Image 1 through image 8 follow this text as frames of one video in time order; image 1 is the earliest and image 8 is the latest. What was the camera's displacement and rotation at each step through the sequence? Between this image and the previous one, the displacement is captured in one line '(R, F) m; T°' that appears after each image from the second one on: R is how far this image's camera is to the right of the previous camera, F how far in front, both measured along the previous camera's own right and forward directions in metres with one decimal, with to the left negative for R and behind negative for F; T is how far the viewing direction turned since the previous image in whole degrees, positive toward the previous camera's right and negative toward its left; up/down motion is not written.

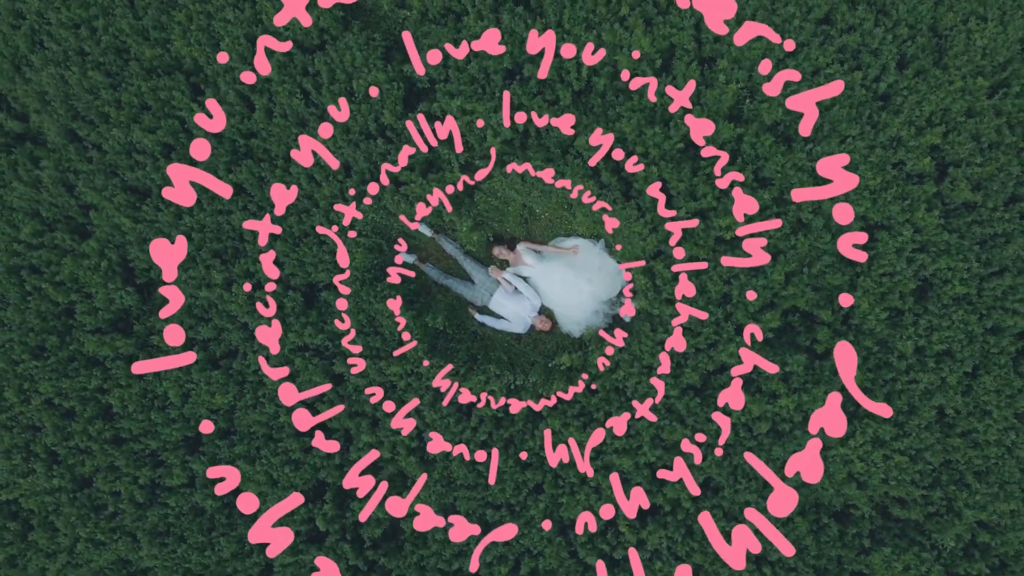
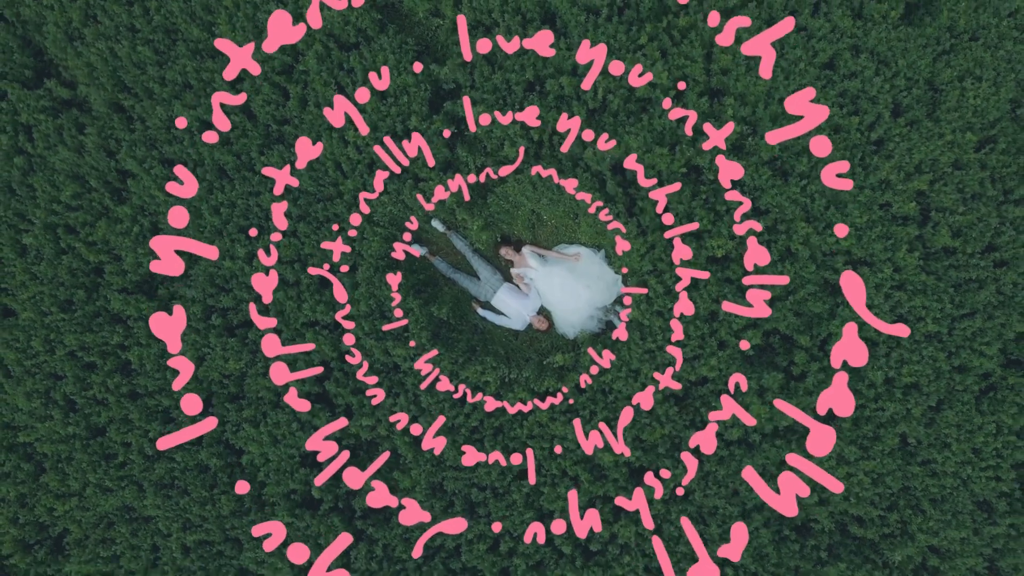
(0.0, -0.7) m; 0°
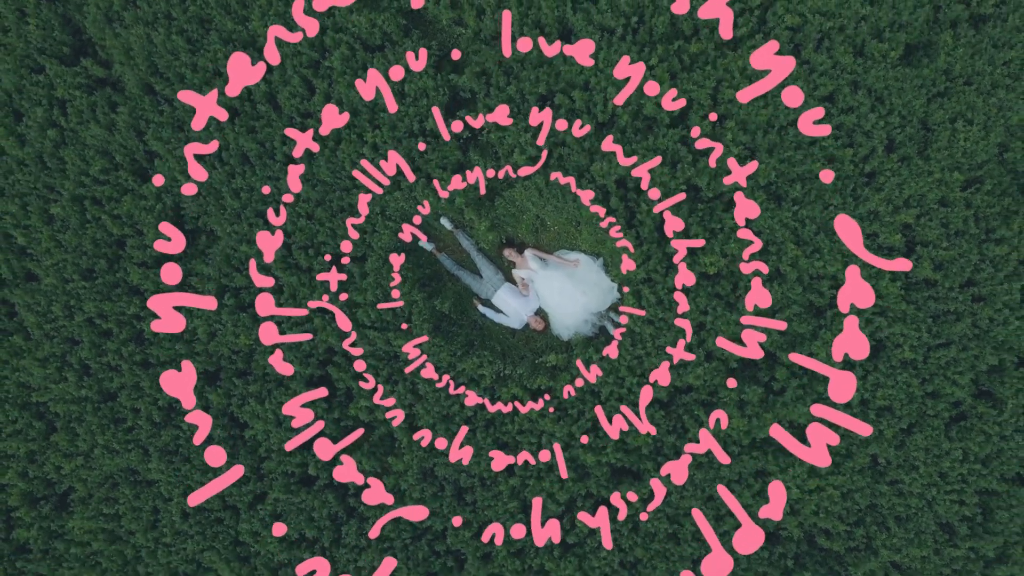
(0.0, -0.6) m; 0°
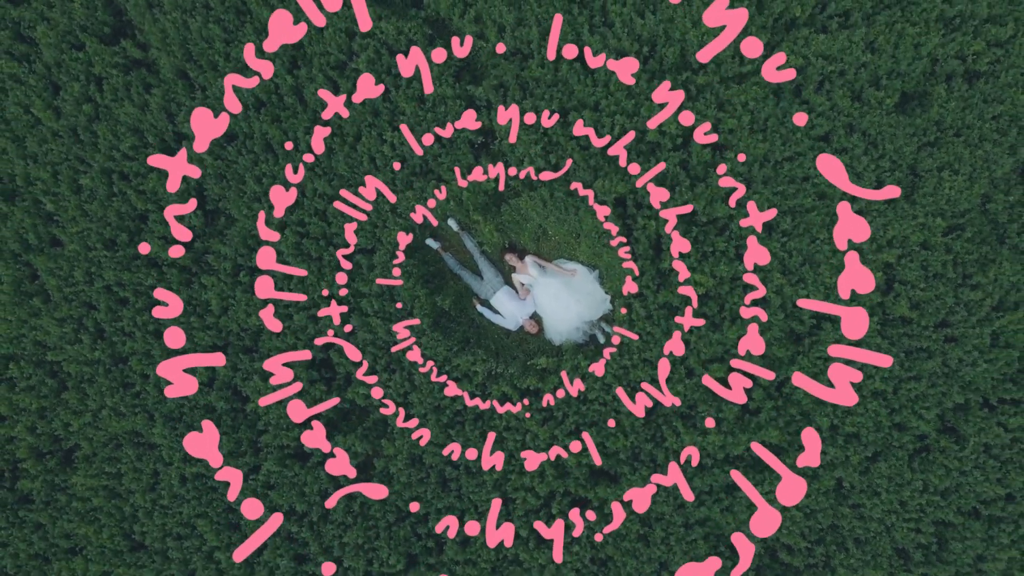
(+0.1, -0.6) m; 0°
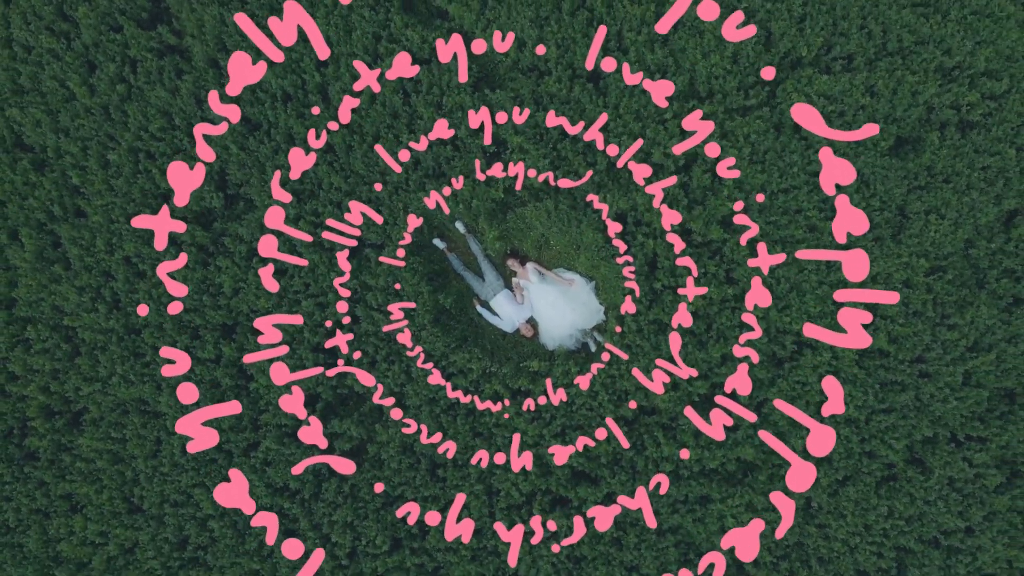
(+0.1, -0.6) m; 0°
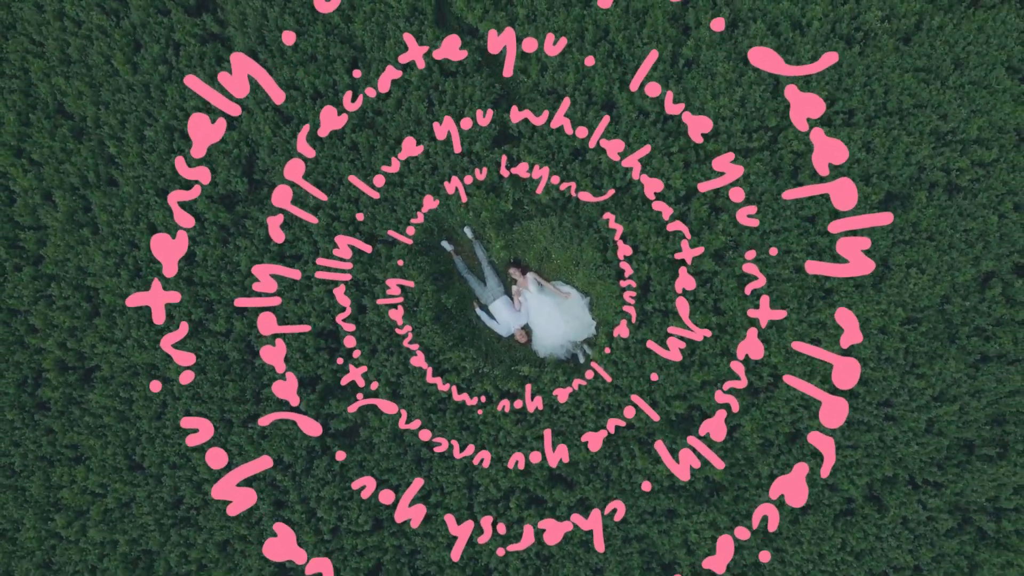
(+0.1, -0.7) m; 0°
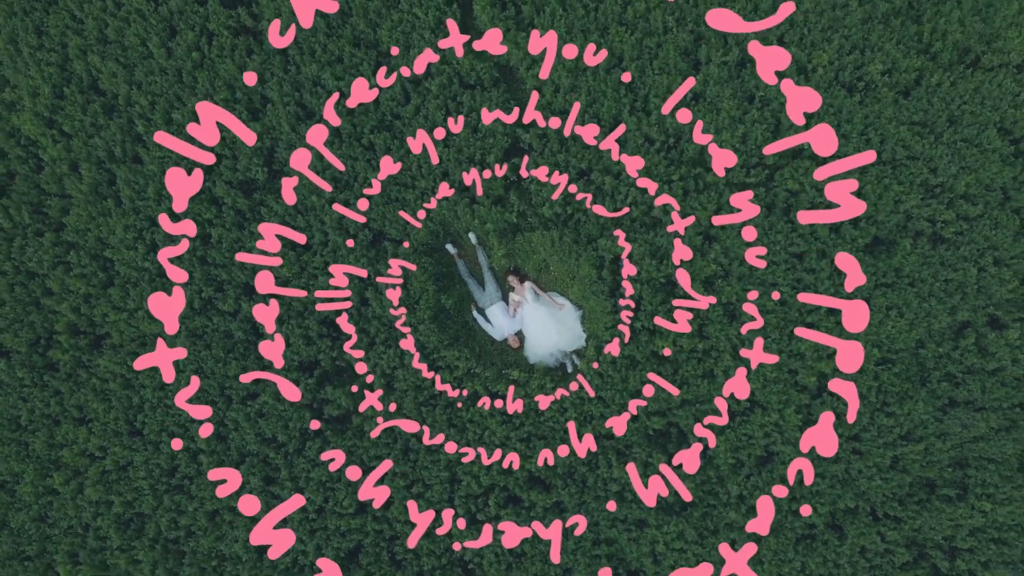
(+0.1, -0.6) m; 0°
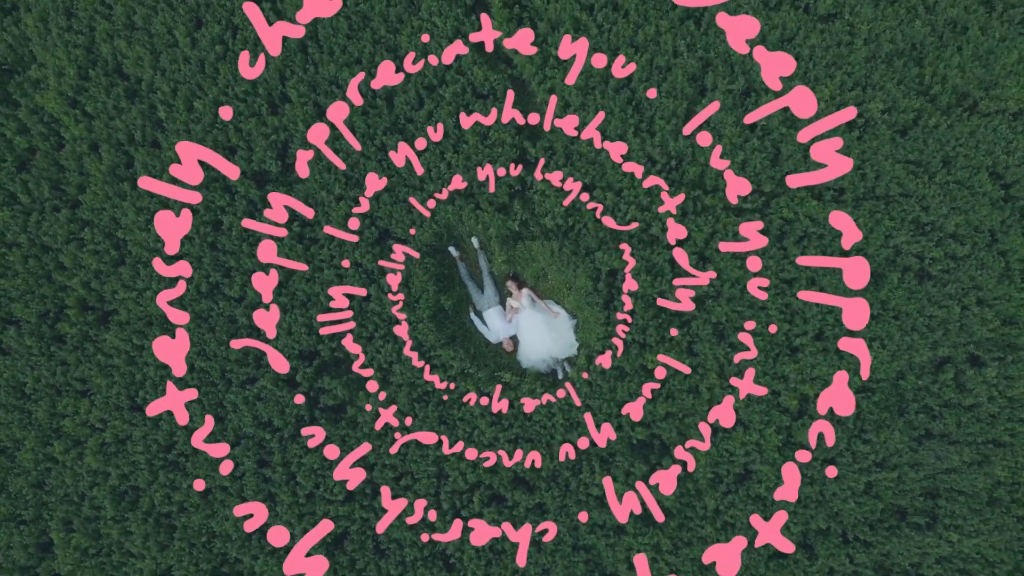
(+0.1, -0.4) m; 0°
